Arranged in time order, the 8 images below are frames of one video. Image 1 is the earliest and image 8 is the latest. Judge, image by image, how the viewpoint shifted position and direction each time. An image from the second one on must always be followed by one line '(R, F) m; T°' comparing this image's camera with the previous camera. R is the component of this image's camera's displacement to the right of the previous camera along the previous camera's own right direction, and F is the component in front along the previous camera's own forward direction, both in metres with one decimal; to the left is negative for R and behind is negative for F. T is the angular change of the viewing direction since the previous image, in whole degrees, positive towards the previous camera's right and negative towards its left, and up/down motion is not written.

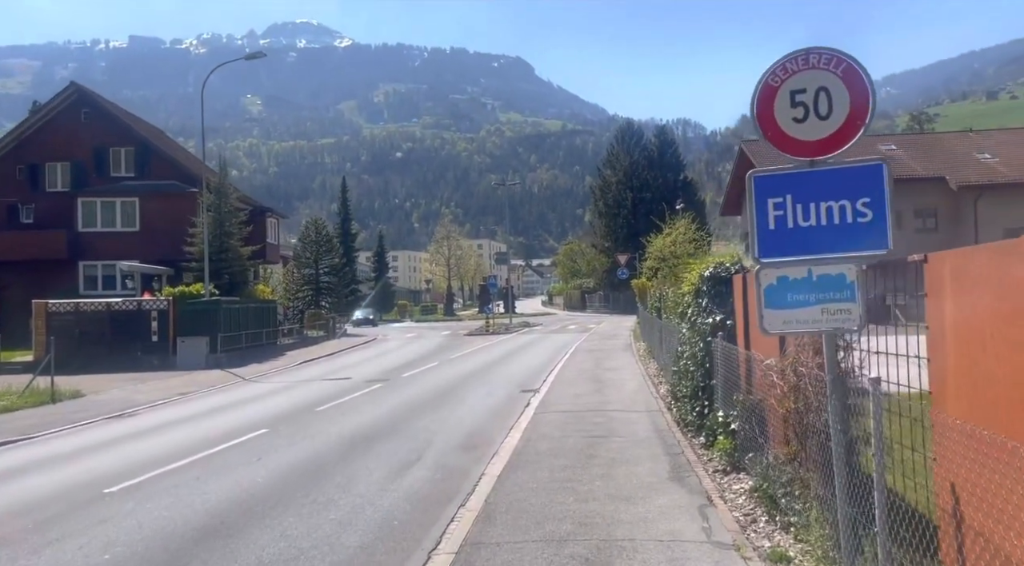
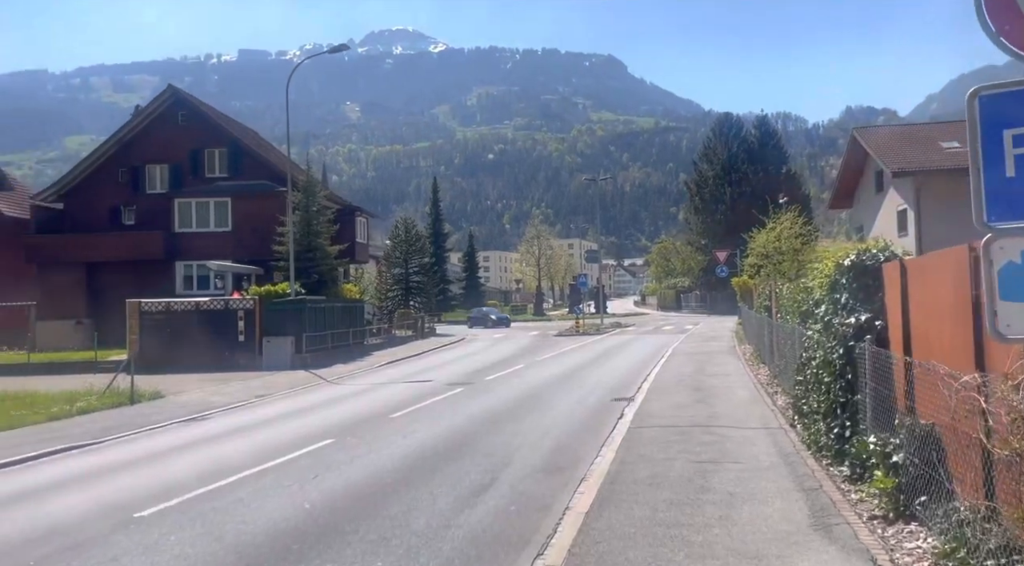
(0.0, +1.7) m; -6°
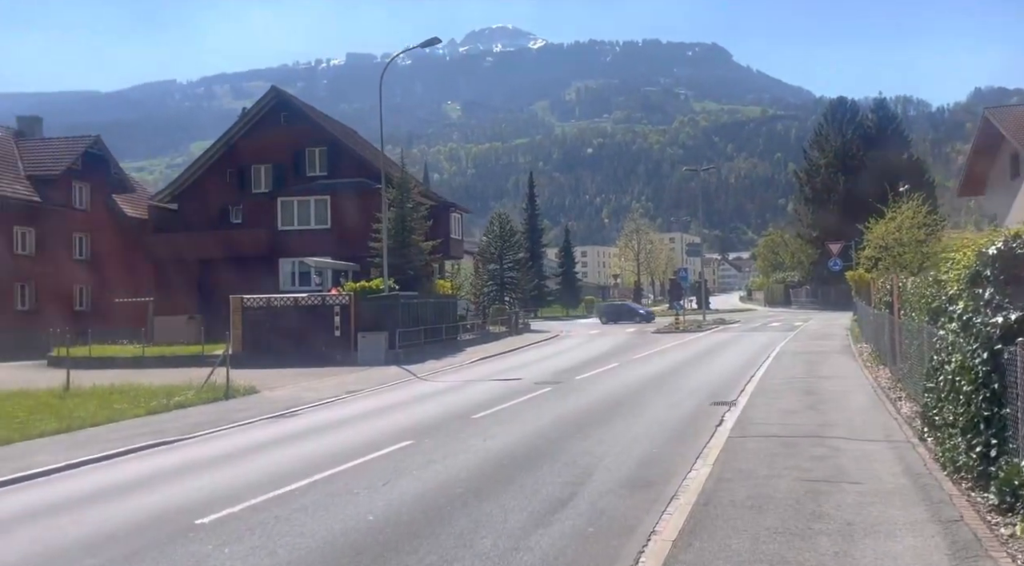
(+0.2, +0.9) m; -6°
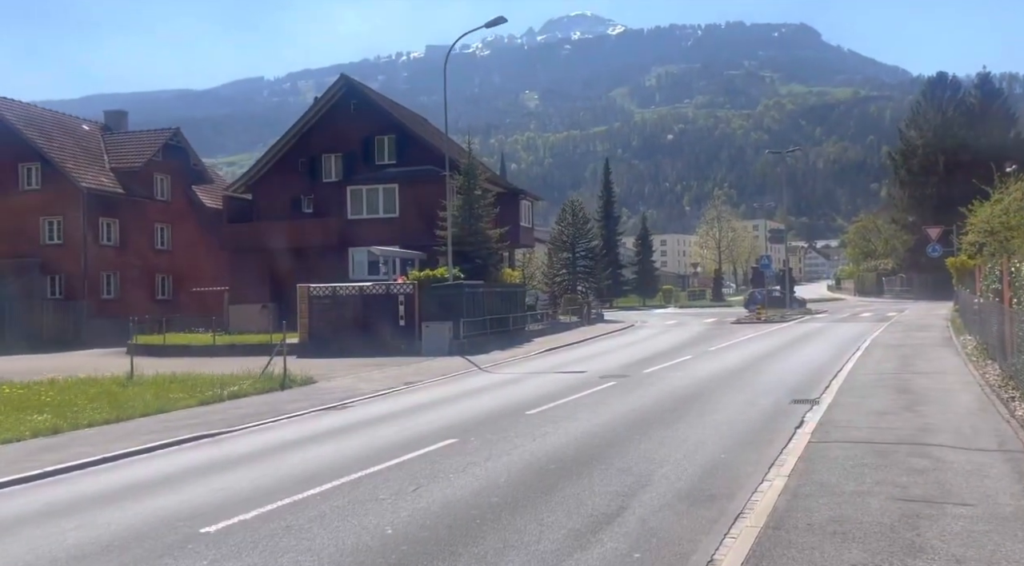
(+0.3, +1.1) m; -5°
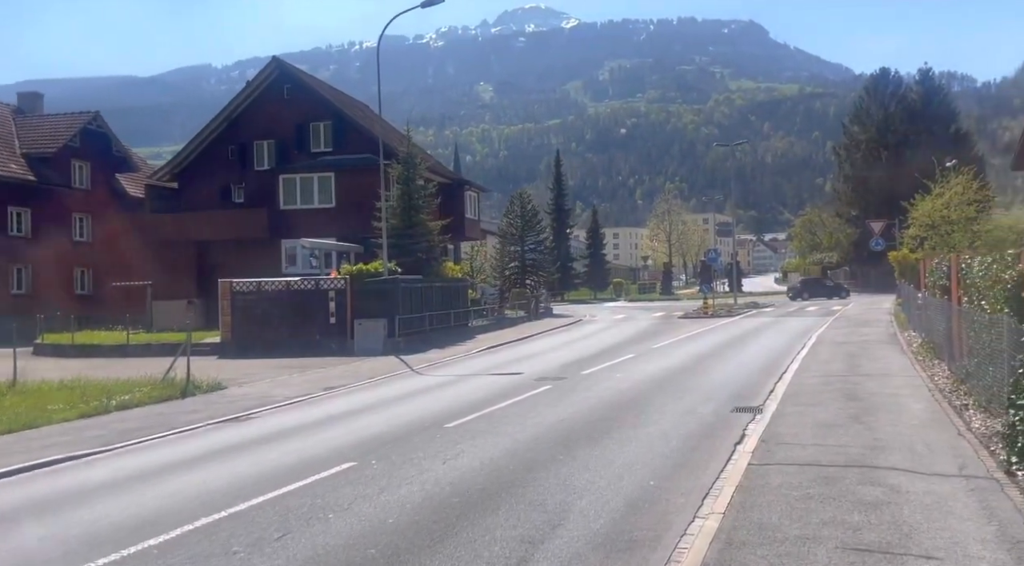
(+0.5, +1.3) m; +3°
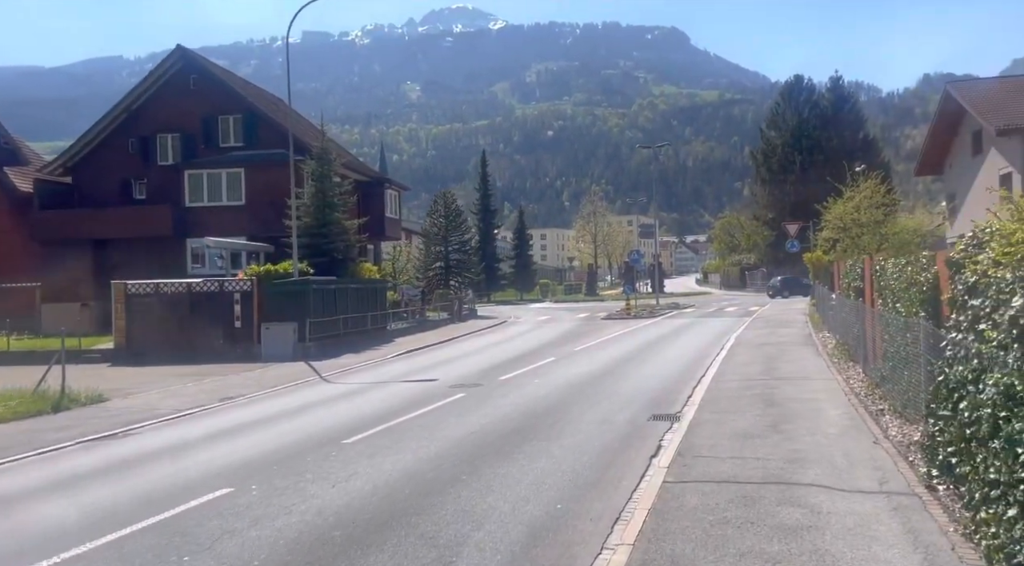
(+0.3, +0.7) m; +5°
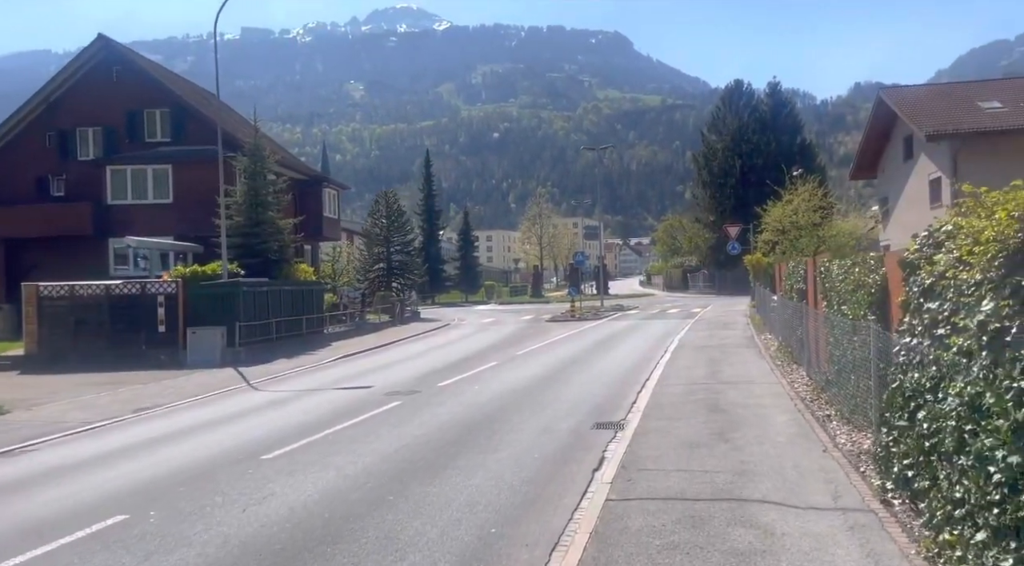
(+0.1, +0.6) m; +4°
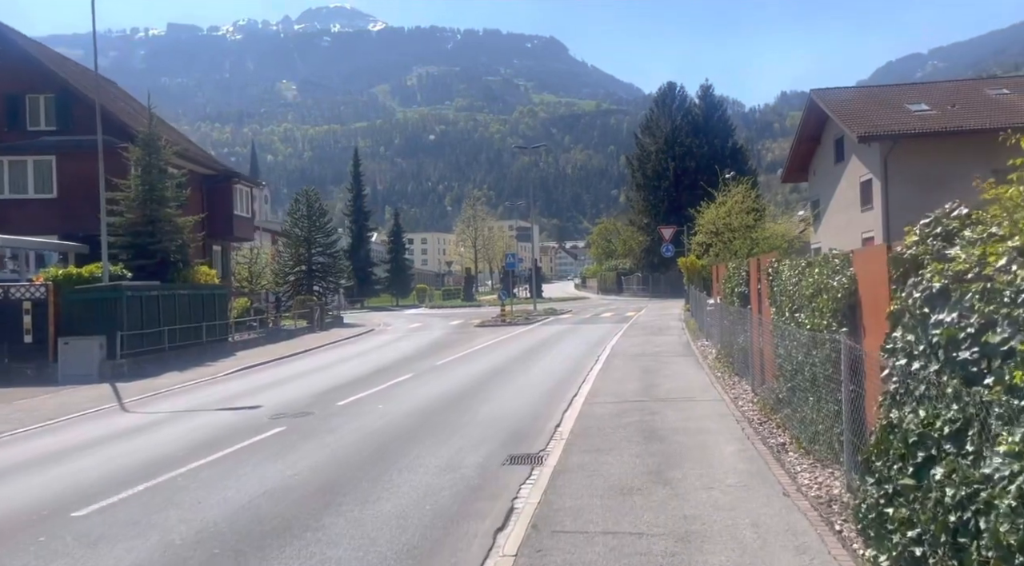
(+0.5, +2.1) m; +4°
